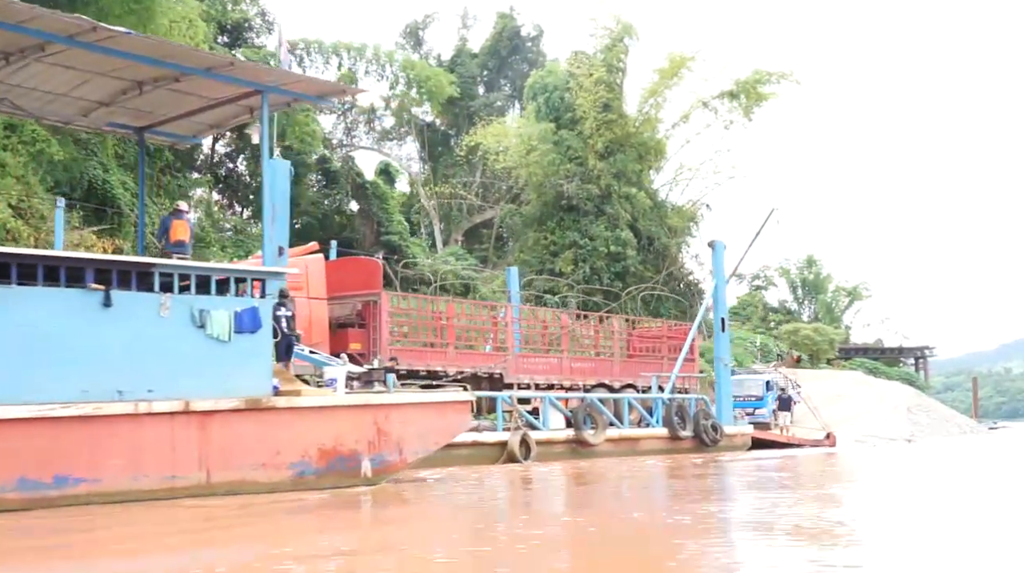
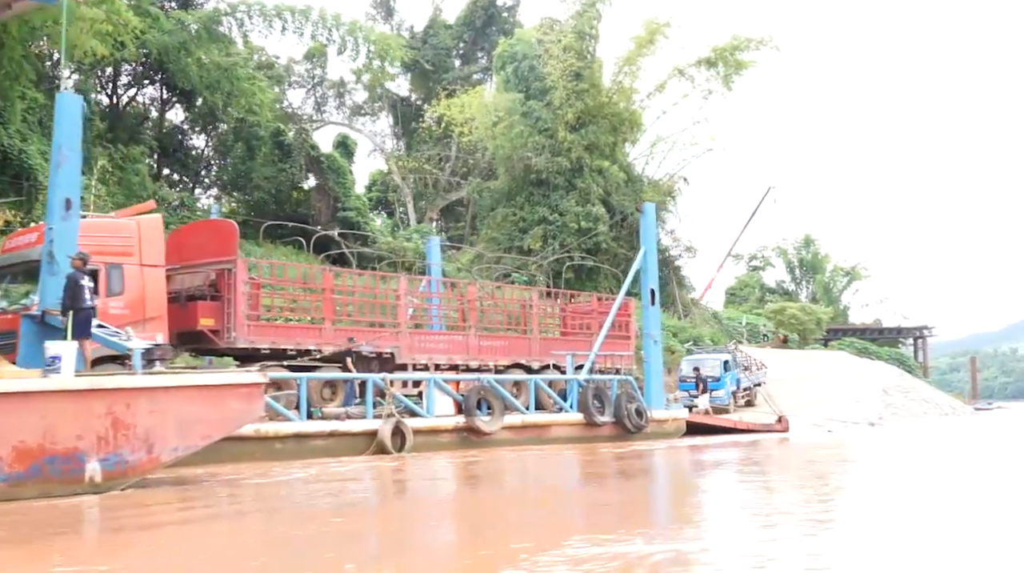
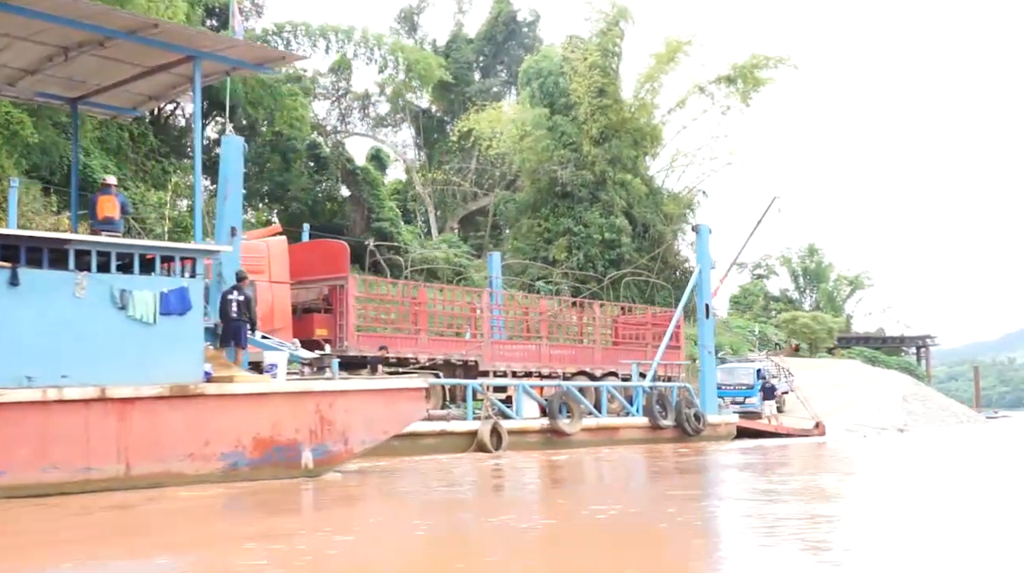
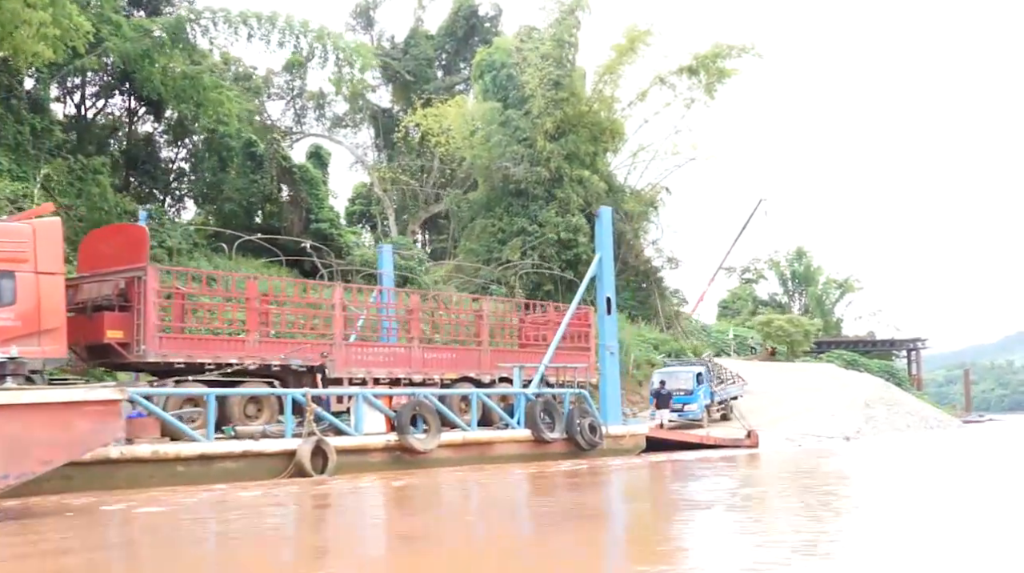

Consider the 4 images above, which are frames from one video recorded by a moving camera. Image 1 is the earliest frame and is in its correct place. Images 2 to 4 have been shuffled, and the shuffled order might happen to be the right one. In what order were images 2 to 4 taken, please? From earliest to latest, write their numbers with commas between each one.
3, 2, 4
